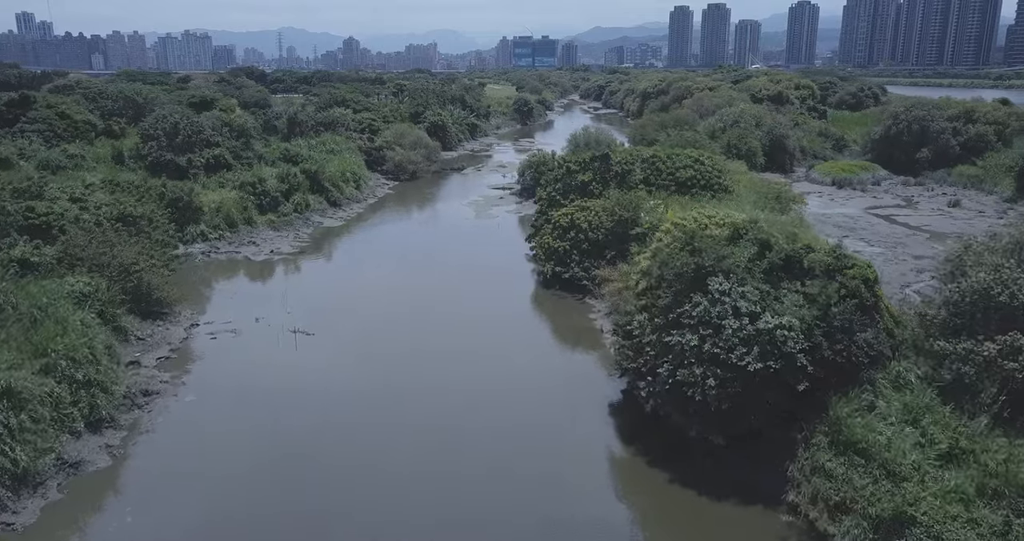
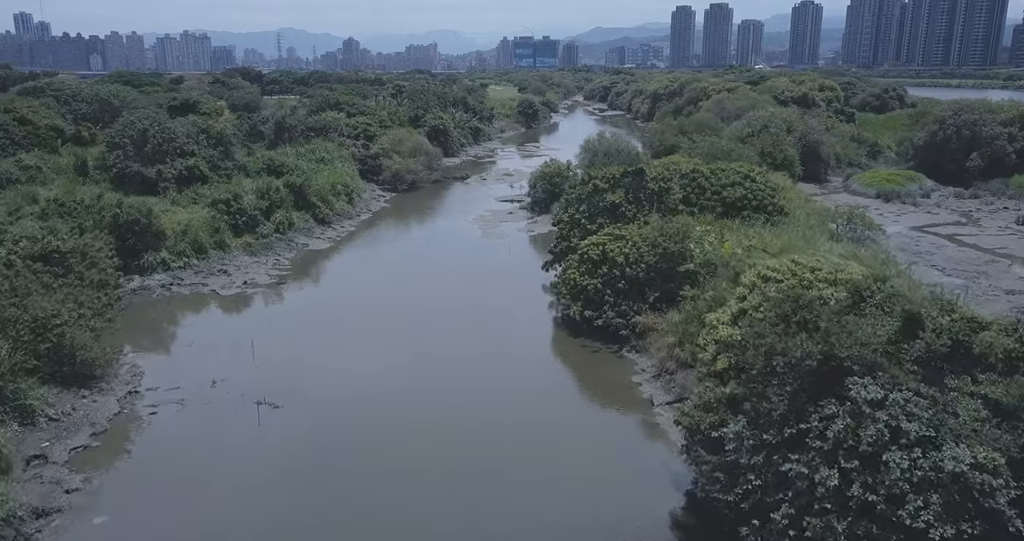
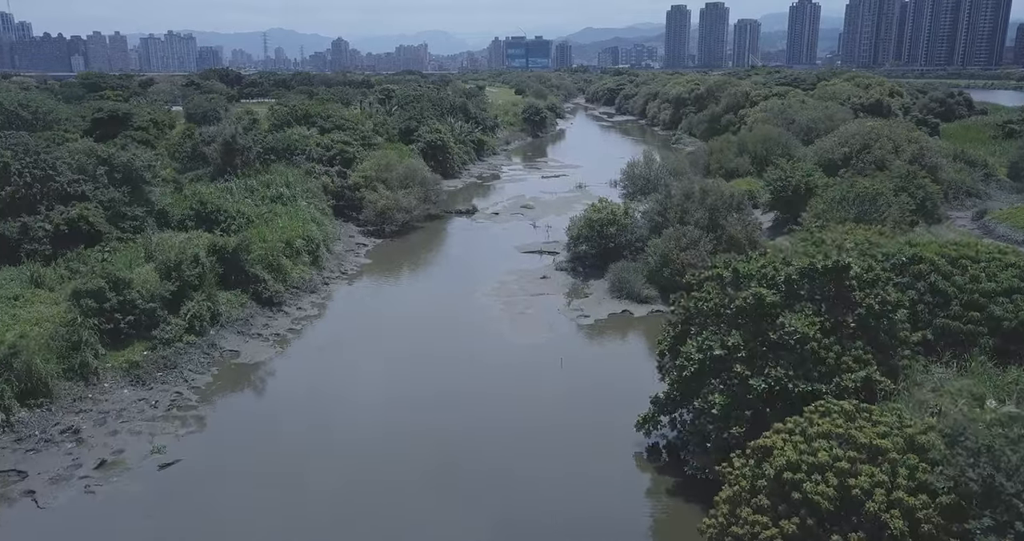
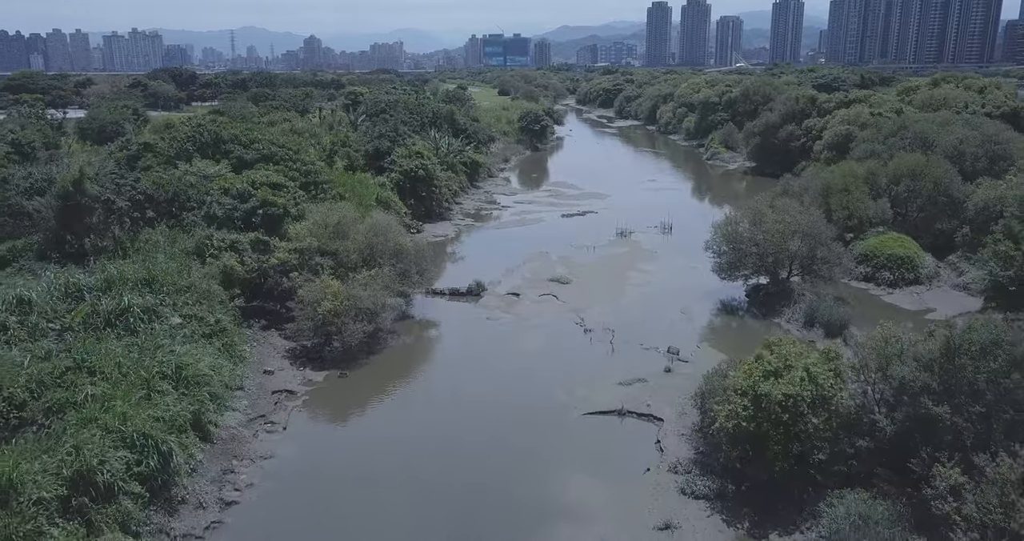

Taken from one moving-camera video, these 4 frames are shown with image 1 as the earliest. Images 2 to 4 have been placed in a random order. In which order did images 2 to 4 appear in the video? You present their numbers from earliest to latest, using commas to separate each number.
2, 3, 4
